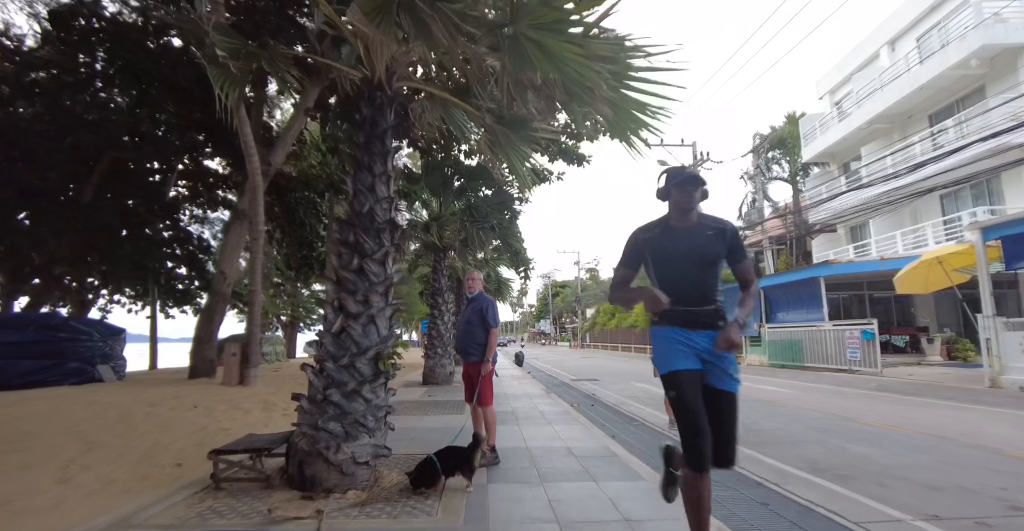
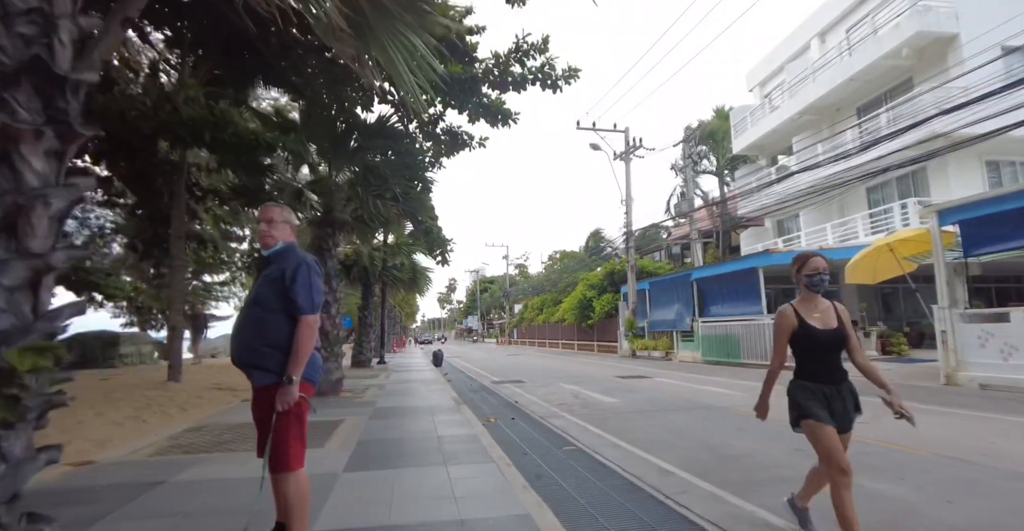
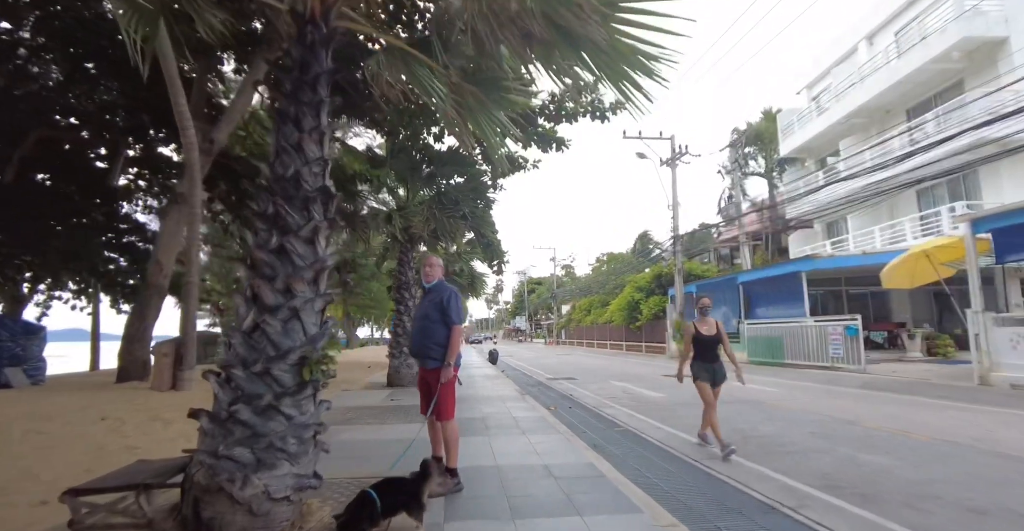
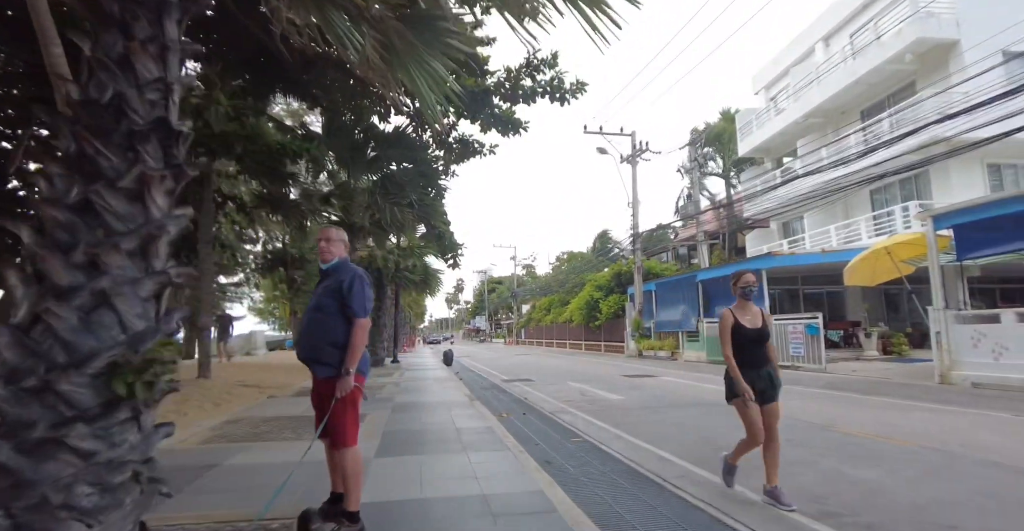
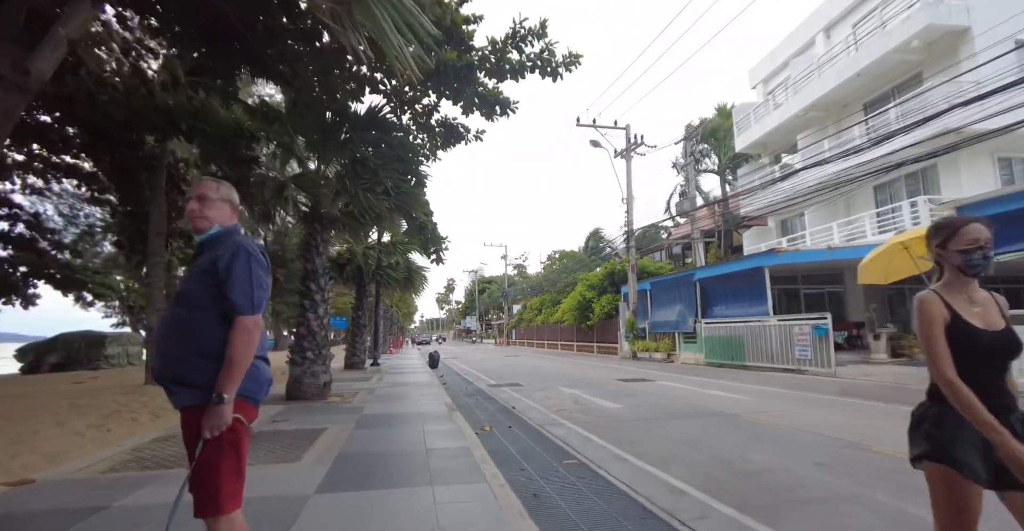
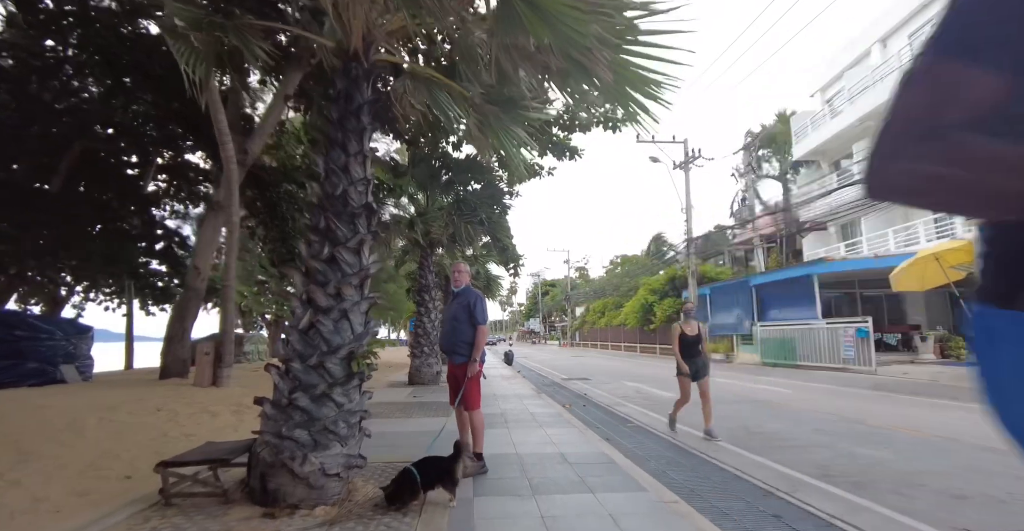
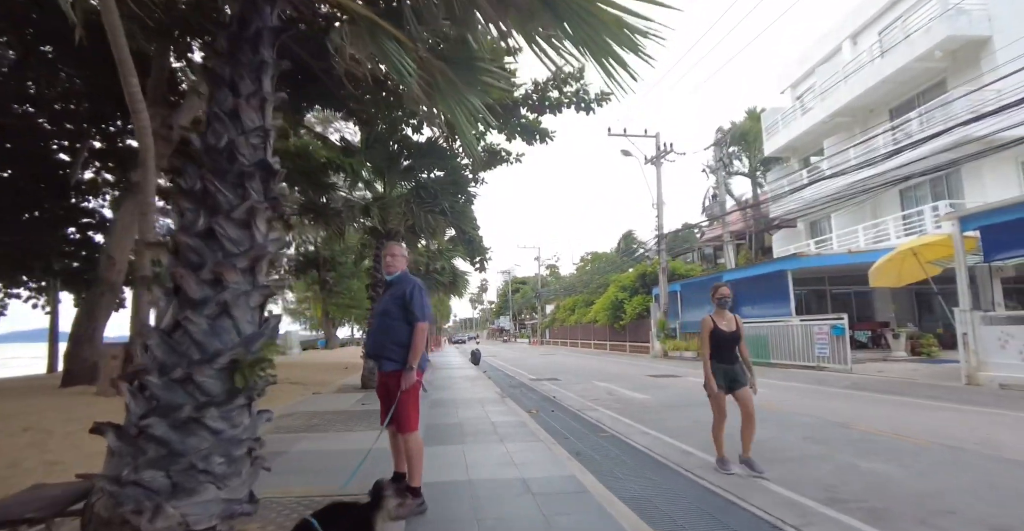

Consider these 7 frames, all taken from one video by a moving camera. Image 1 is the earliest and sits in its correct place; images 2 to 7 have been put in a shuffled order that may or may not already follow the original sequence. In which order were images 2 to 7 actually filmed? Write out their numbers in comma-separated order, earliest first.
6, 3, 7, 4, 2, 5
